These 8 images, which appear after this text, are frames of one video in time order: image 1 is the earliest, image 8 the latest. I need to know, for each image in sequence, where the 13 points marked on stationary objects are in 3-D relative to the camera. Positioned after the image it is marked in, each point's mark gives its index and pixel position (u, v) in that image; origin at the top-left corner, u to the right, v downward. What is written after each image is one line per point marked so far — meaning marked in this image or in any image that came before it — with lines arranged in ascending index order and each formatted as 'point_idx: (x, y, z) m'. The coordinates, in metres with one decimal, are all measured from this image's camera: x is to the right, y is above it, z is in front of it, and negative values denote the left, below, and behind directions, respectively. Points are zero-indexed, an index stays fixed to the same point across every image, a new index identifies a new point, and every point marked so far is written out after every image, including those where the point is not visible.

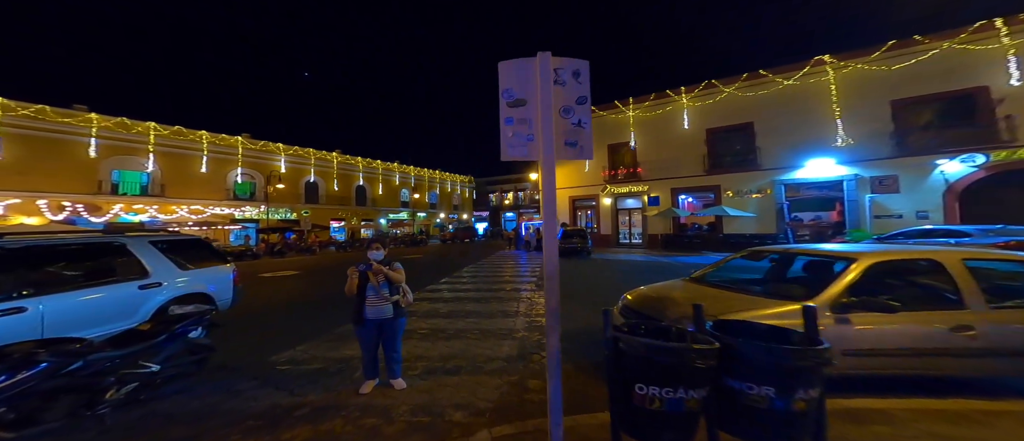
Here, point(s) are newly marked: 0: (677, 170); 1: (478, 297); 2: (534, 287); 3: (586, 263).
0: (+10.3, +3.0, +19.4) m
1: (-0.8, -2.1, +9.1) m
2: (+0.7, -2.1, +10.4) m
3: (+3.5, -2.0, +16.3) m
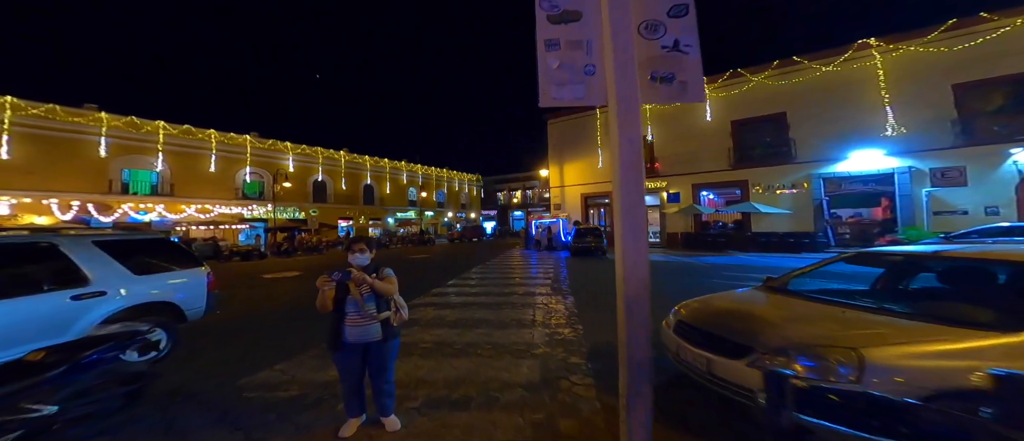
0: (+10.9, +3.1, +18.3) m
1: (-0.5, -2.0, +8.2) m
2: (+1.0, -2.1, +9.5) m
3: (+4.1, -1.9, +15.4) m
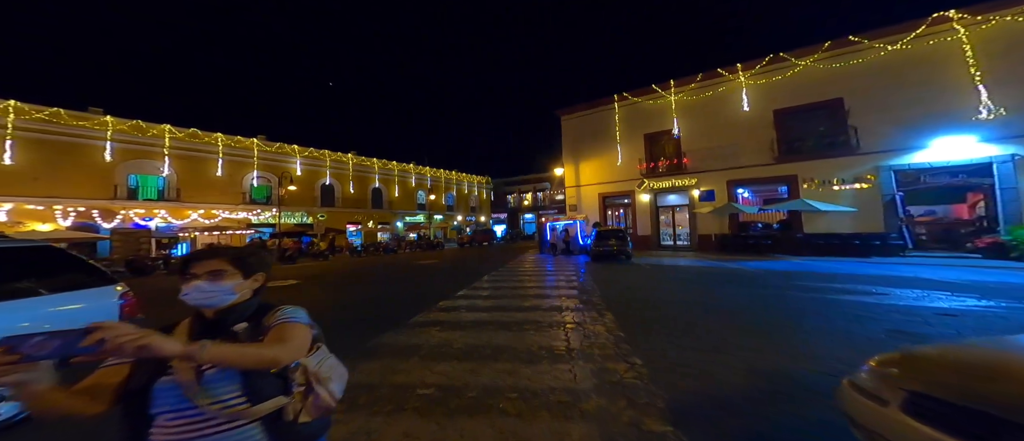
0: (+11.6, +3.1, +16.6) m
1: (0.0, -2.0, +6.8) m
2: (+1.5, -2.1, +8.0) m
3: (+4.7, -2.0, +13.8) m
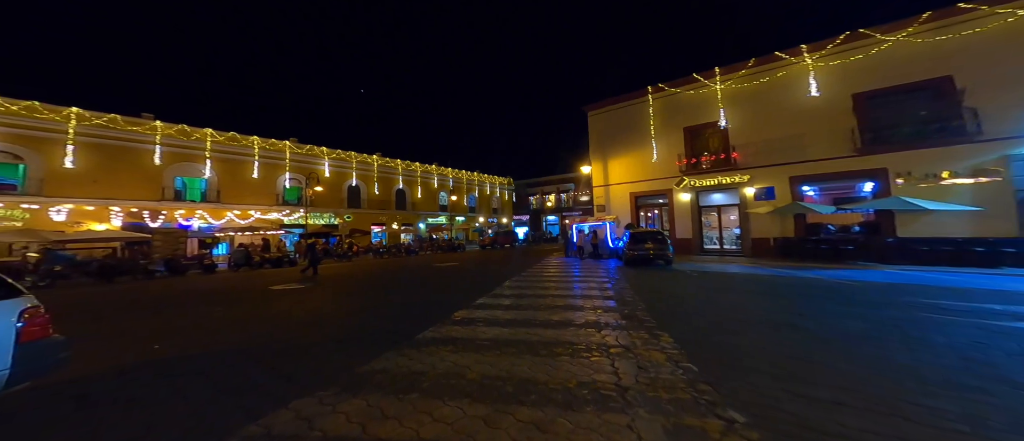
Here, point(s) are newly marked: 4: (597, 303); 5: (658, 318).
0: (+12.9, +3.0, +14.5) m
1: (+0.5, -2.0, +5.6) m
2: (+2.1, -2.0, +6.7) m
3: (+5.8, -2.0, +12.2) m
4: (+2.1, -2.2, +8.9) m
5: (+2.8, -1.9, +6.7) m
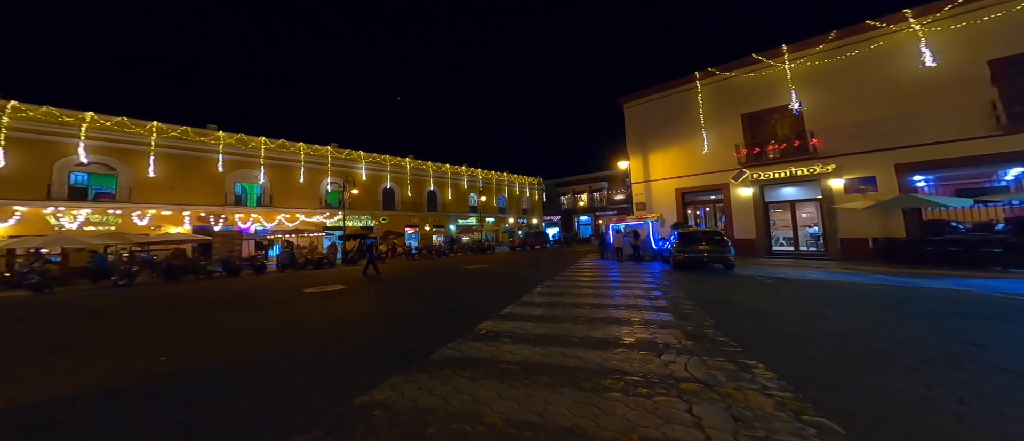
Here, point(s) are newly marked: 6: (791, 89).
0: (+14.3, +3.1, +11.8) m
1: (+1.0, -1.9, +4.4) m
2: (+2.8, -1.9, +5.3) m
3: (+7.0, -1.9, +10.3) m
4: (+2.9, -2.1, +7.4) m
5: (+3.4, -1.8, +5.2) m
6: (+12.0, +5.6, +14.3) m
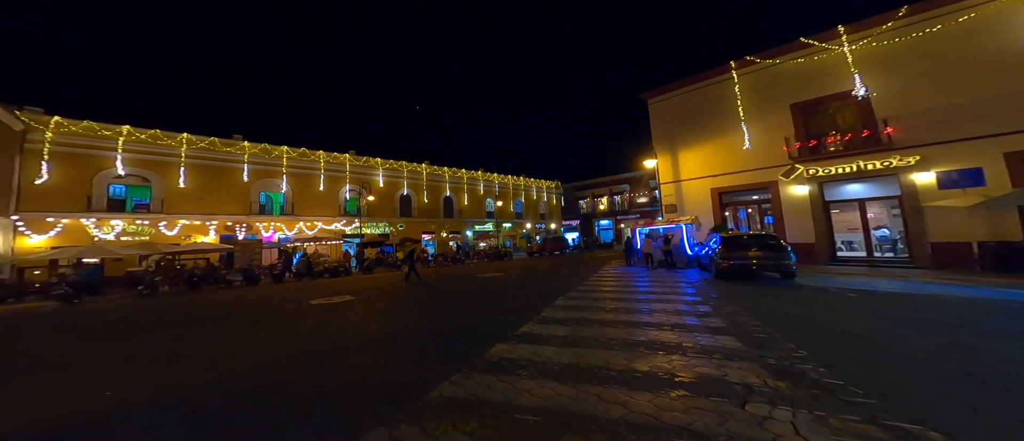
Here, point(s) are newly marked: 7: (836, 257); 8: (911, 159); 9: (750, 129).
0: (+15.0, +3.1, +9.8) m
1: (+1.3, -1.8, +3.0) m
2: (+3.1, -1.9, +3.9) m
3: (+7.6, -2.0, +8.6) m
4: (+3.4, -2.1, +6.0) m
5: (+3.7, -1.8, +3.7) m
6: (+12.8, +5.6, +12.5) m
7: (+12.4, -1.4, +12.7) m
8: (+13.3, +2.0, +11.3) m
9: (+10.7, +4.0, +14.6) m
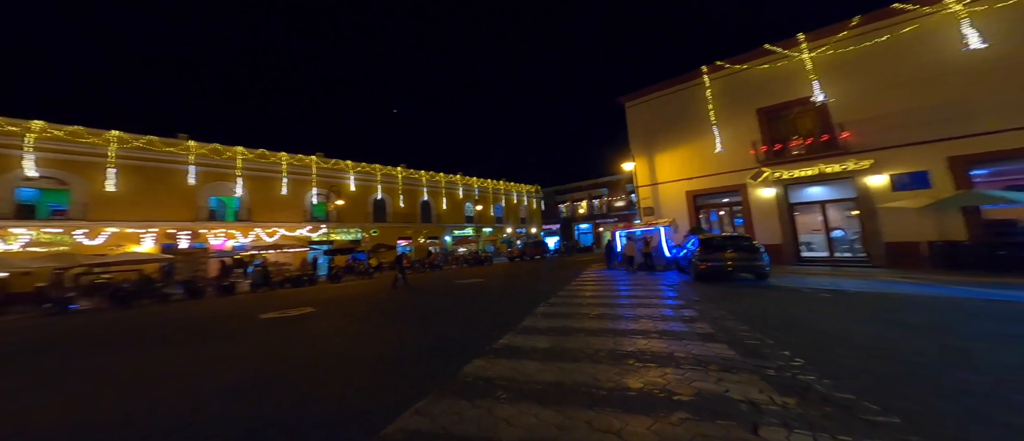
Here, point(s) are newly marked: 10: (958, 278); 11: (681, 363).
0: (+14.2, +3.1, +10.5) m
1: (+1.2, -1.8, +2.6) m
2: (+2.9, -1.9, +3.5) m
3: (+7.0, -2.0, +8.7) m
4: (+3.0, -2.1, +5.7) m
5: (+3.6, -1.8, +3.4) m
6: (+11.8, +5.5, +13.0) m
7: (+11.4, -1.5, +13.2) m
8: (+12.4, +2.0, +11.9) m
9: (+9.5, +3.9, +15.0) m
10: (+11.5, -1.6, +9.0) m
11: (+2.6, -2.1, +4.9) m
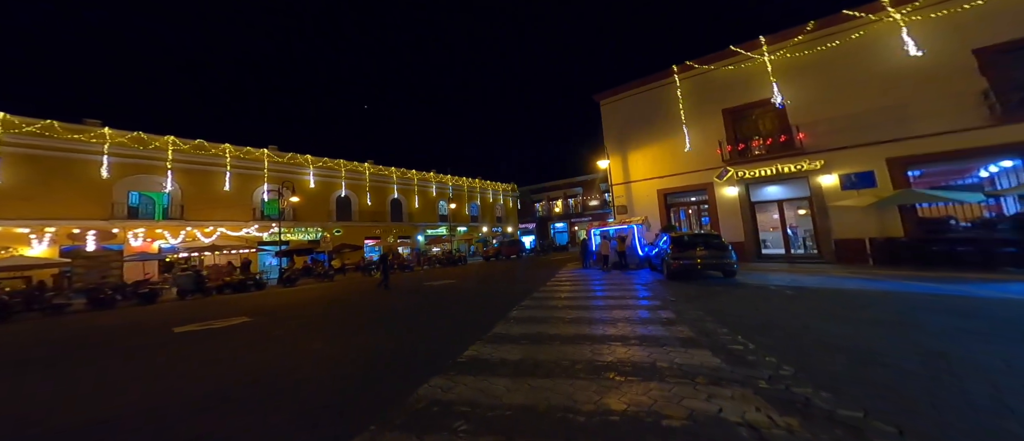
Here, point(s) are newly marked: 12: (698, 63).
0: (+13.1, +3.1, +11.2) m
1: (+0.9, -1.8, +1.9) m
2: (+2.6, -1.8, +3.1) m
3: (+6.1, -1.9, +8.6) m
4: (+2.5, -2.1, +5.2) m
5: (+3.2, -1.7, +3.1) m
6: (+10.4, +5.6, +13.4) m
7: (+10.1, -1.4, +13.6) m
8: (+11.1, +2.1, +12.4) m
9: (+7.9, +4.0, +15.2) m
10: (+10.6, -1.5, +9.4) m
11: (+2.1, -2.0, +4.4) m
12: (+8.2, +7.0, +14.9) m
